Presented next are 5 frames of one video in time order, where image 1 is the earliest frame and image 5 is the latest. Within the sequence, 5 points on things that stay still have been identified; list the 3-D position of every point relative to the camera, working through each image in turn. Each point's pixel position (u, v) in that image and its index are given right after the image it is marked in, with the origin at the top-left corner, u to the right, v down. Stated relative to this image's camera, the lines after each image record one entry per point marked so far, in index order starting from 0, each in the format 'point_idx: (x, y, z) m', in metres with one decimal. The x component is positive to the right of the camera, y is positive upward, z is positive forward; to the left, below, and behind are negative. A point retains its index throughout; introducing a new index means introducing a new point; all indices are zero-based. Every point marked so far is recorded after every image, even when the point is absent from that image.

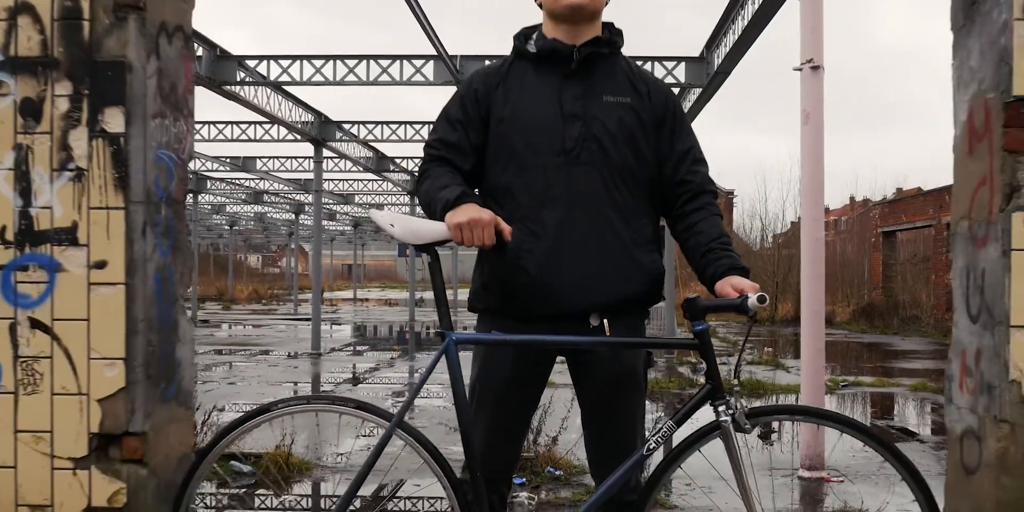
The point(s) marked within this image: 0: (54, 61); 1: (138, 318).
0: (-1.0, +0.4, +2.5) m
1: (-0.8, -0.1, +2.5) m
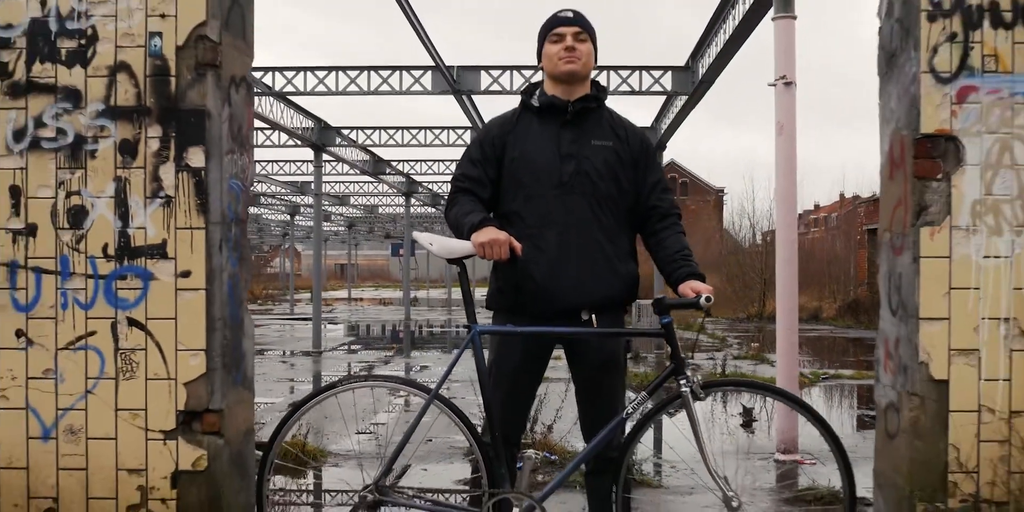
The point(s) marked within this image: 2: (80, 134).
0: (-1.0, +0.4, +3.1) m
1: (-0.8, -0.2, +3.1) m
2: (-1.2, +0.3, +3.1) m
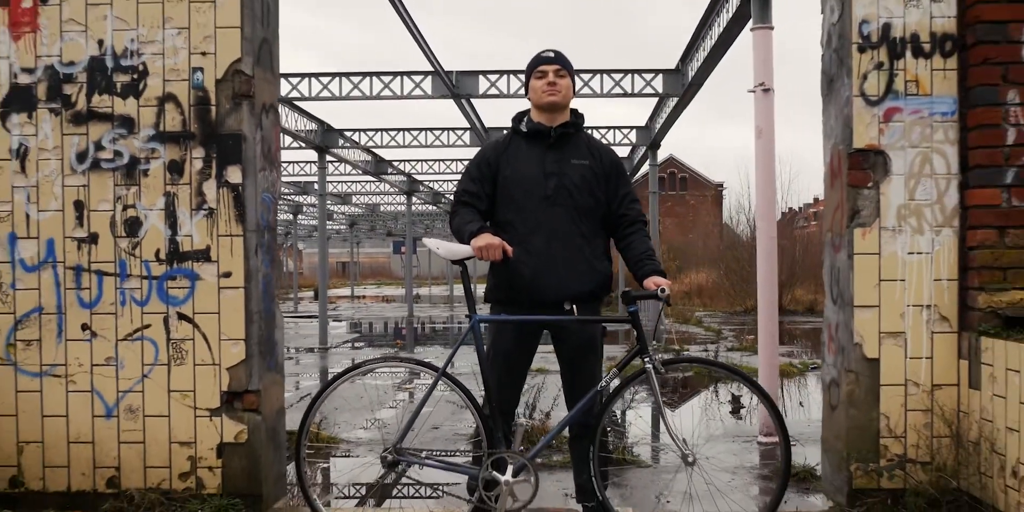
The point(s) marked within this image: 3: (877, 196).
0: (-1.0, +0.4, +3.6) m
1: (-0.8, -0.2, +3.6) m
2: (-1.2, +0.3, +3.6) m
3: (+1.2, +0.2, +3.6) m
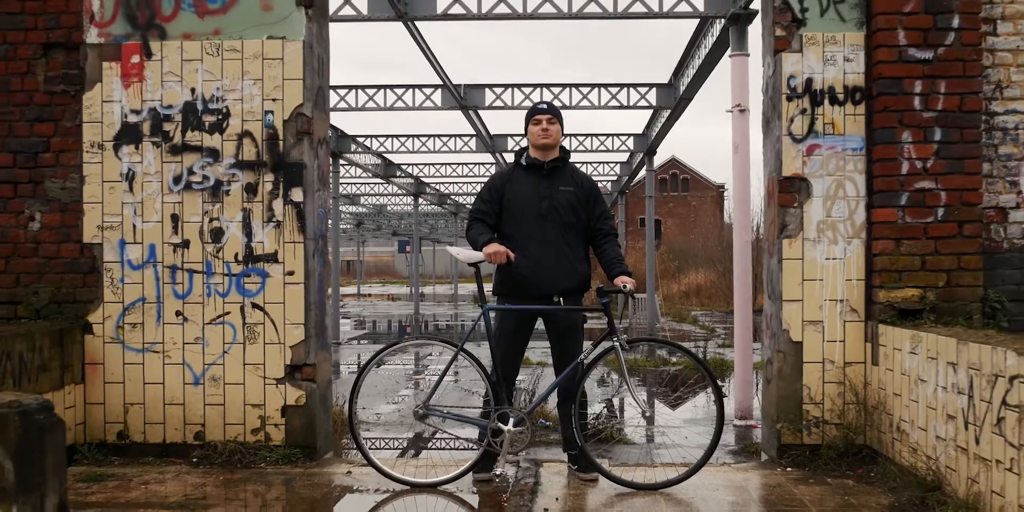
0: (-1.0, +0.4, +4.6) m
1: (-0.8, -0.2, +4.6) m
2: (-1.2, +0.3, +4.6) m
3: (+1.2, +0.2, +4.5) m
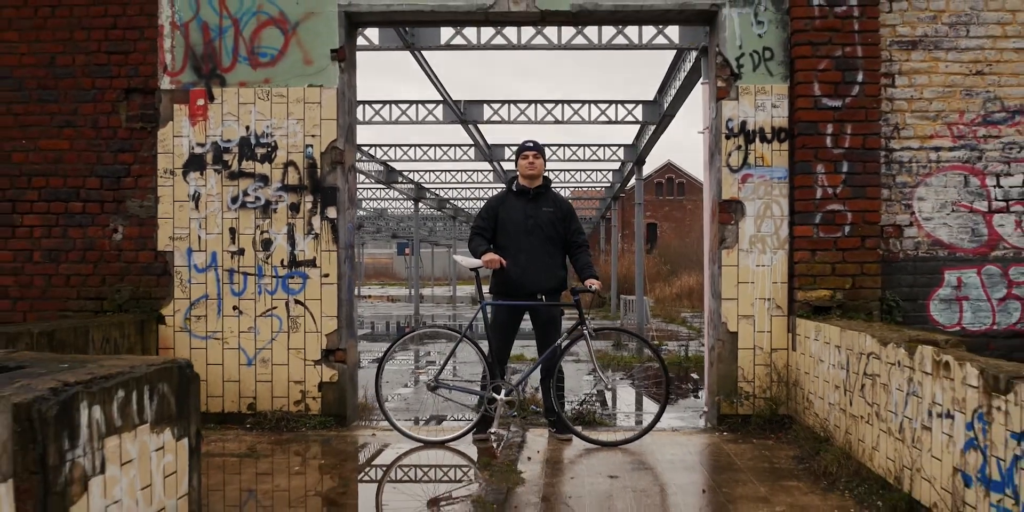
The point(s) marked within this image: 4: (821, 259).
0: (-1.1, +0.4, +5.7) m
1: (-0.9, -0.2, +5.7) m
2: (-1.2, +0.3, +5.7) m
3: (+1.1, +0.1, +5.7) m
4: (+1.5, 0.0, +5.5) m
